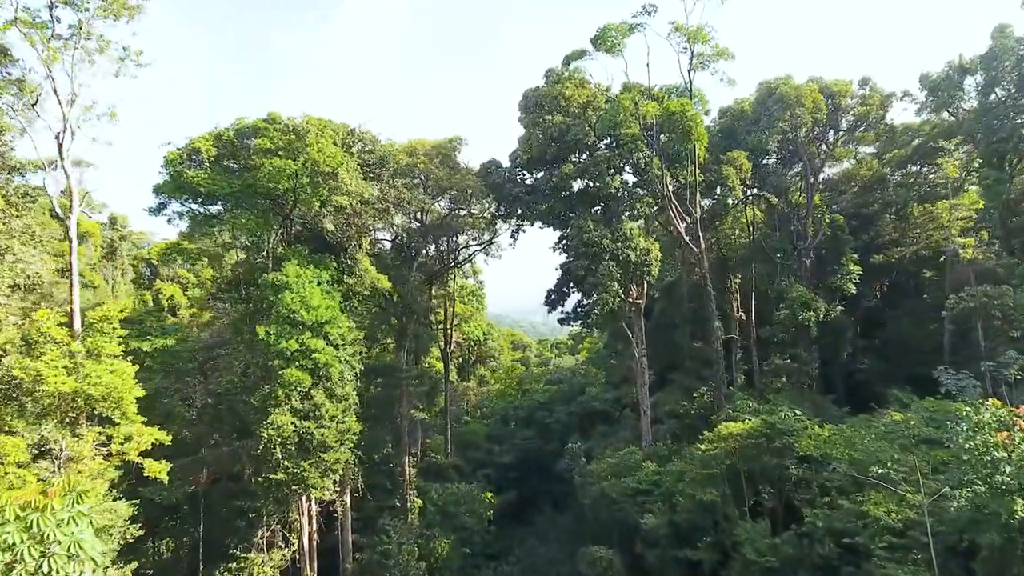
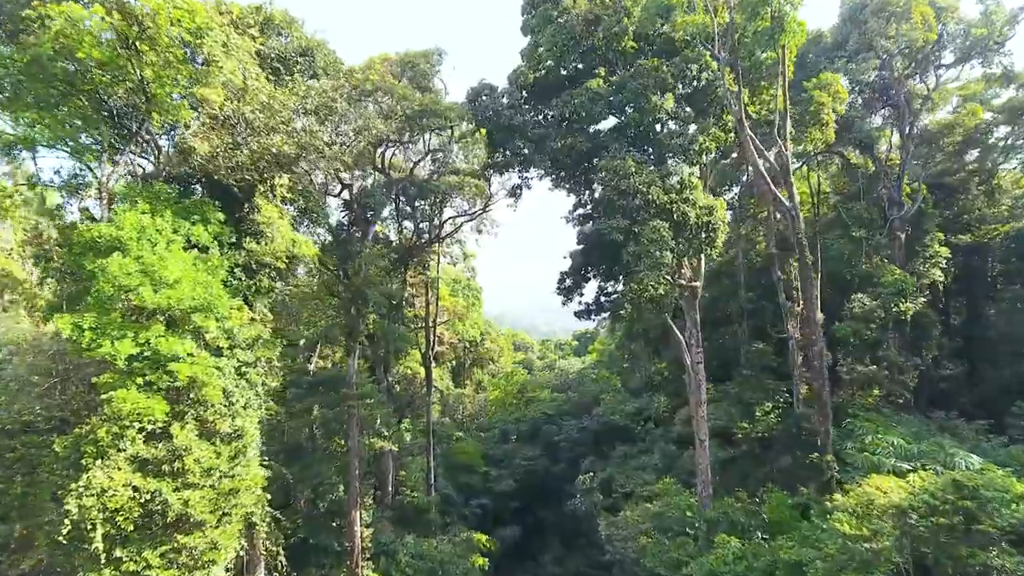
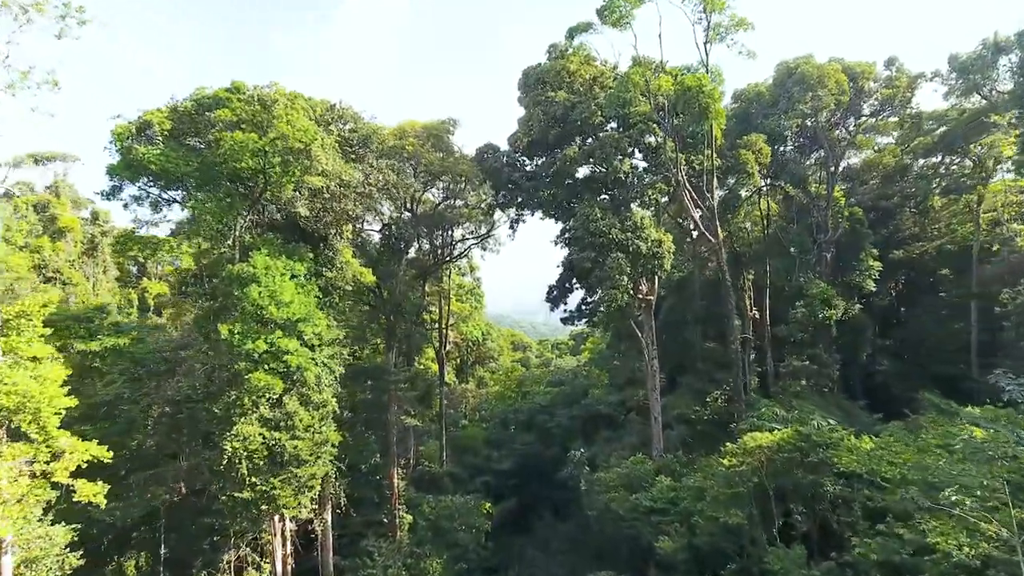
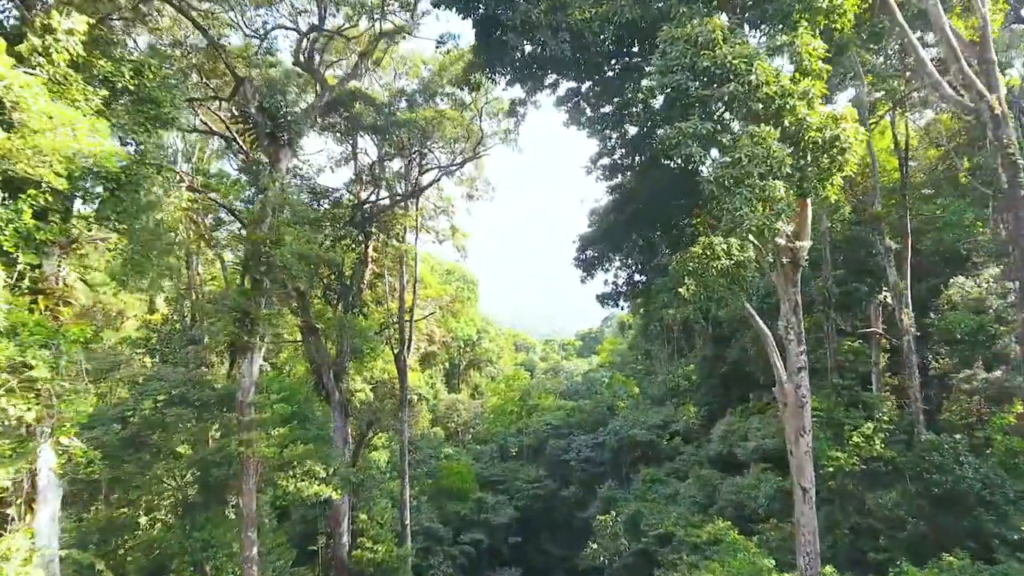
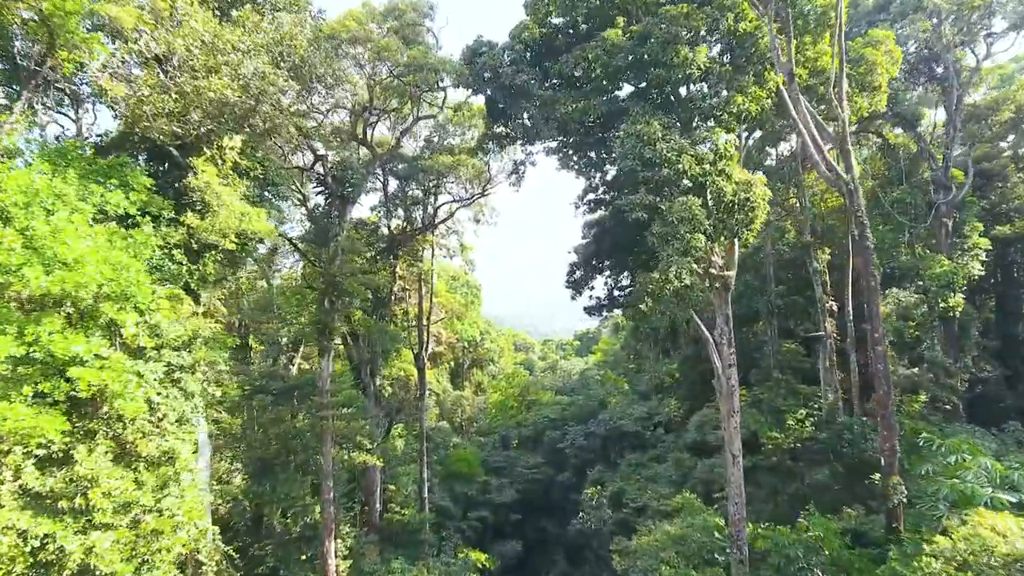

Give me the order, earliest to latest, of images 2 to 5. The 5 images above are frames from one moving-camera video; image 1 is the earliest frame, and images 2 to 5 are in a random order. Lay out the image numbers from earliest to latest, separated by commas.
3, 2, 5, 4
